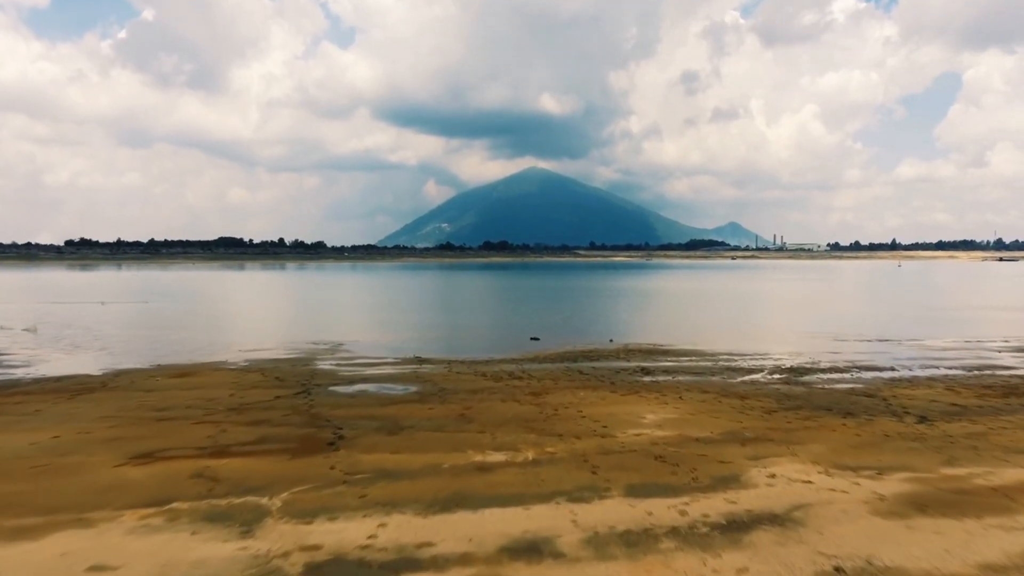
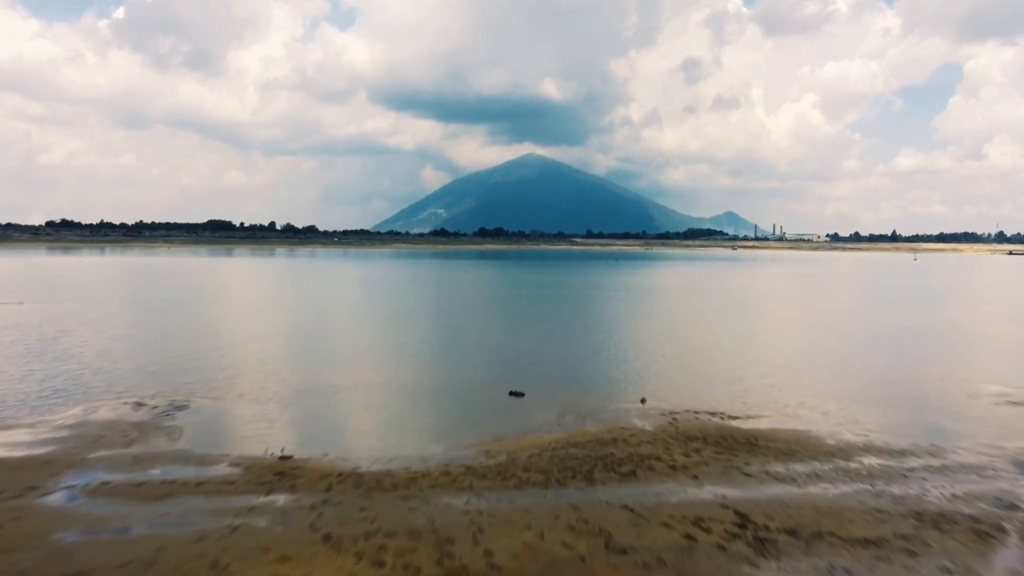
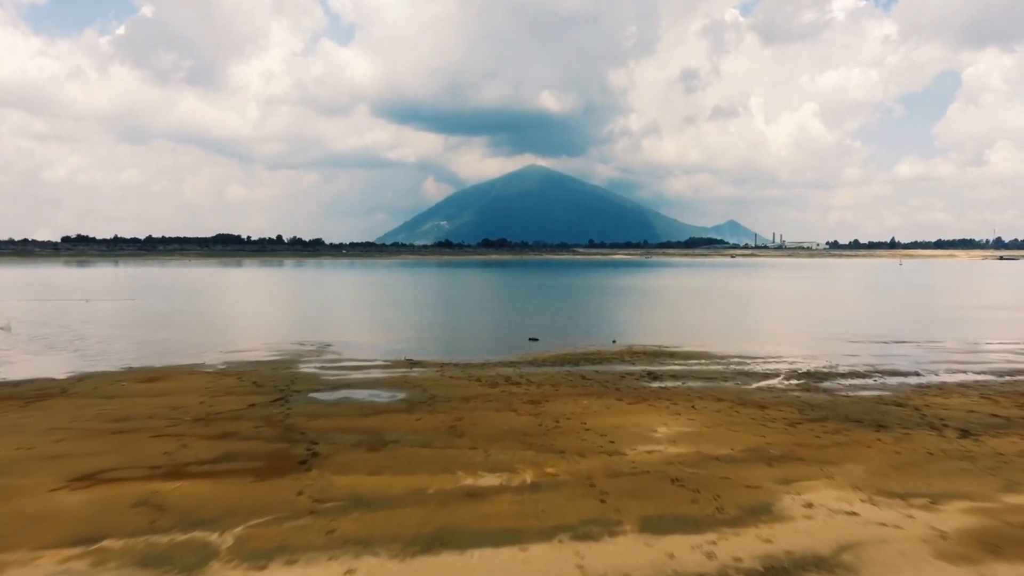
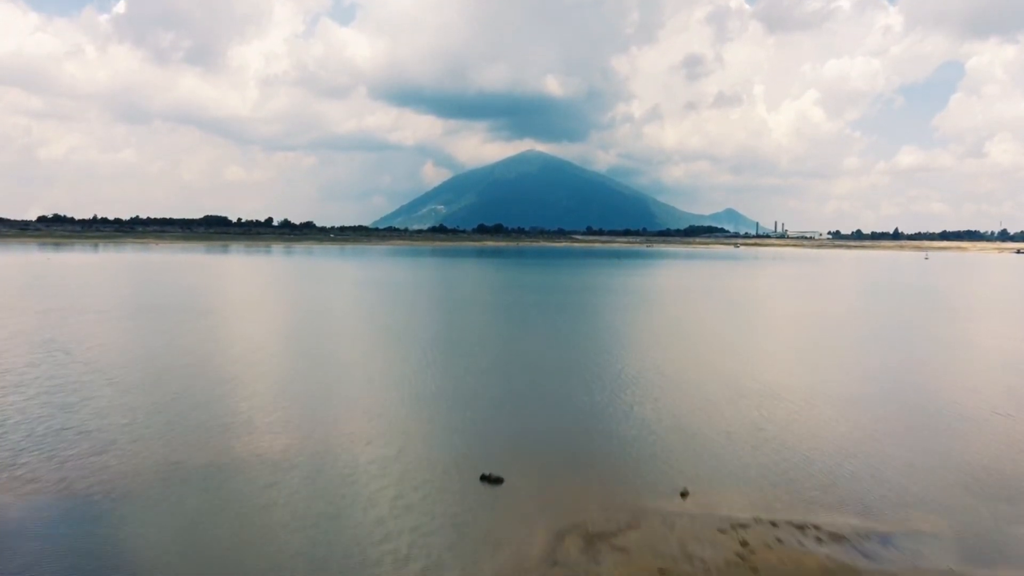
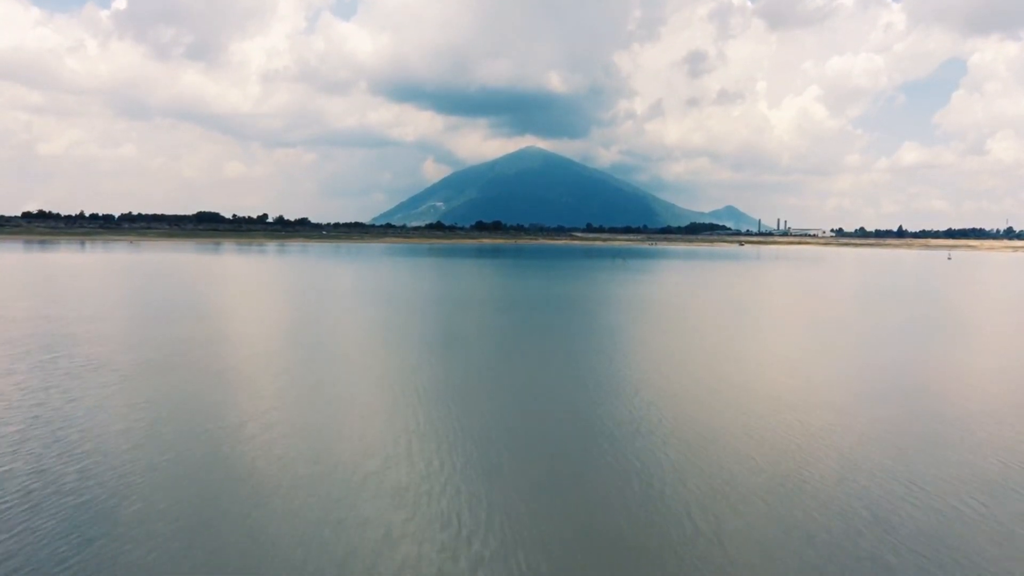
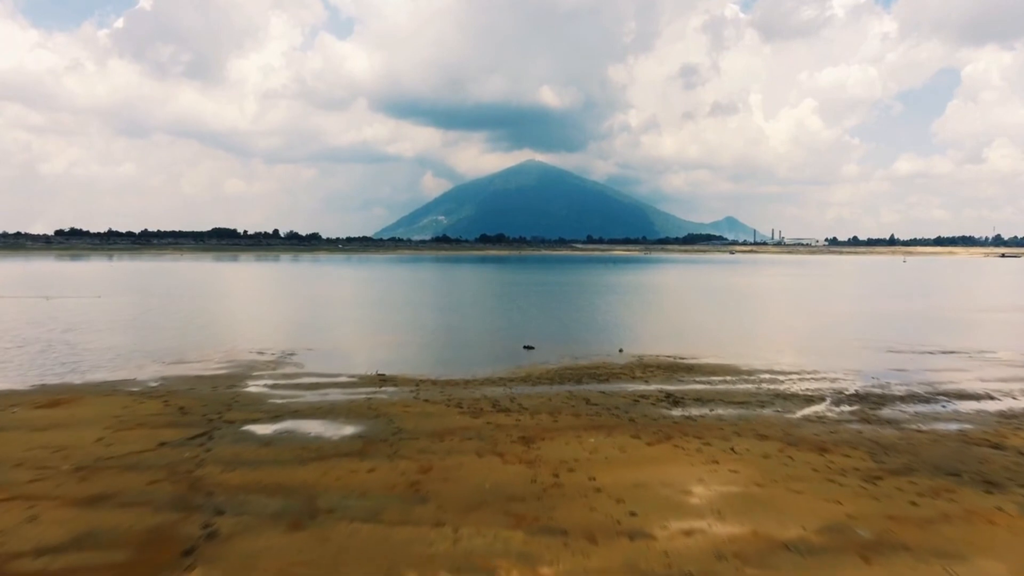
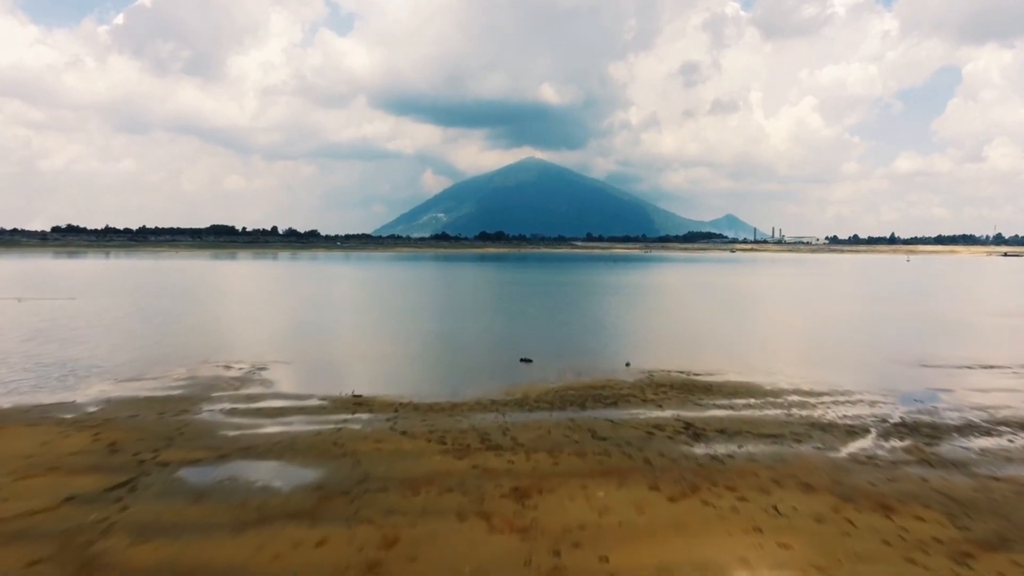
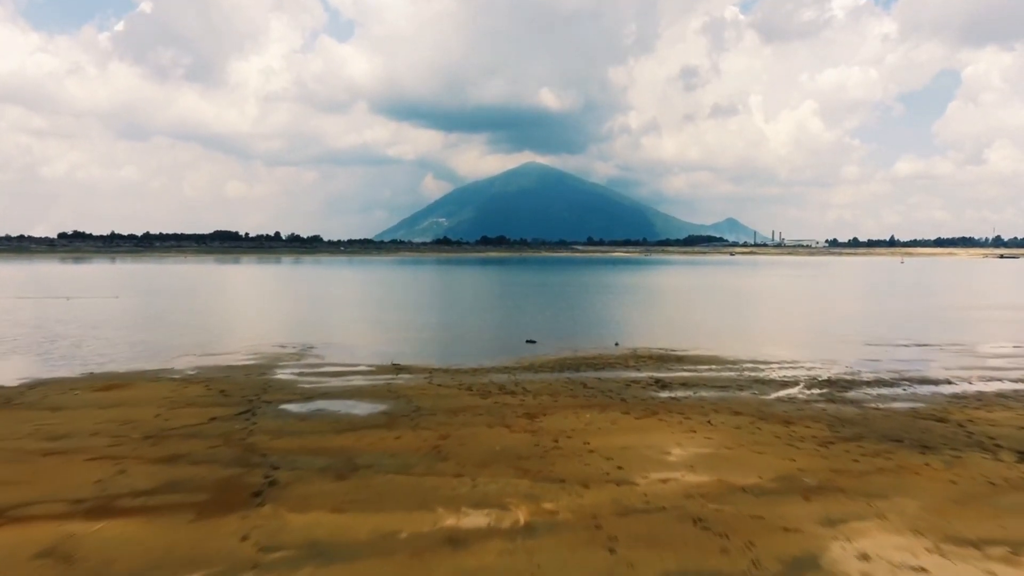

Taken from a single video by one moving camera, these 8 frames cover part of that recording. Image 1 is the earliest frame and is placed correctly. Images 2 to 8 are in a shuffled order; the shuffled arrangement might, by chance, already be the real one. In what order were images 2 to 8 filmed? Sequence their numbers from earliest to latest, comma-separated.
3, 8, 6, 7, 2, 4, 5
